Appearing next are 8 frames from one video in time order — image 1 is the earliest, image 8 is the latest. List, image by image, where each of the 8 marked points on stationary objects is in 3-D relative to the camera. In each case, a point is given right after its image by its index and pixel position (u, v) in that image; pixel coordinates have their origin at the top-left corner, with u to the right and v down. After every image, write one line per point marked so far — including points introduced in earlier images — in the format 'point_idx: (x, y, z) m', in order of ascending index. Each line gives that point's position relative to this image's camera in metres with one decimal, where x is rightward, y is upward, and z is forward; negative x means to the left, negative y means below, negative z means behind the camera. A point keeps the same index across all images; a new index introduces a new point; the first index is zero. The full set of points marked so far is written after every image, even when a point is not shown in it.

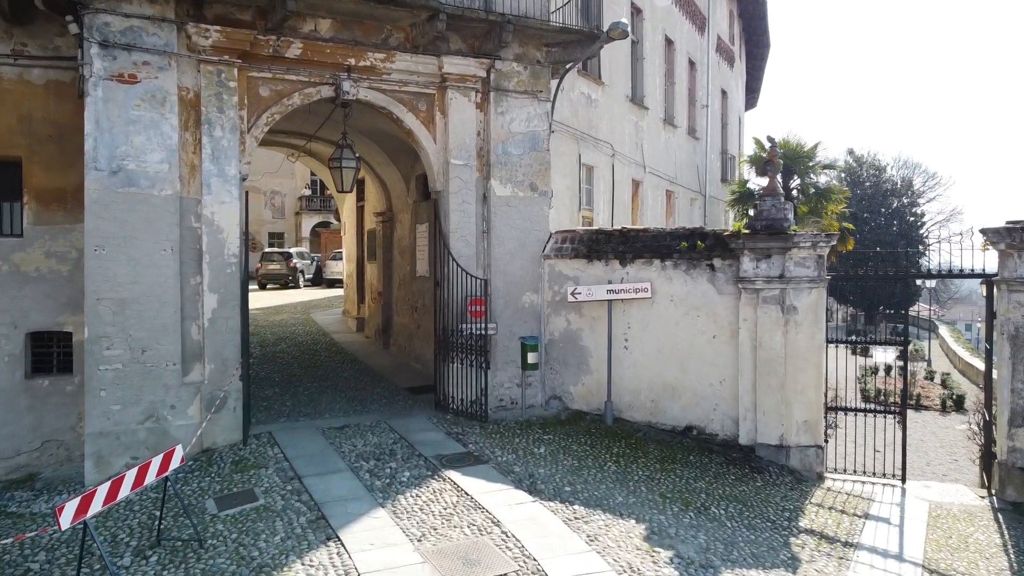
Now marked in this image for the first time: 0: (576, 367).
0: (+0.7, -0.8, +8.5) m
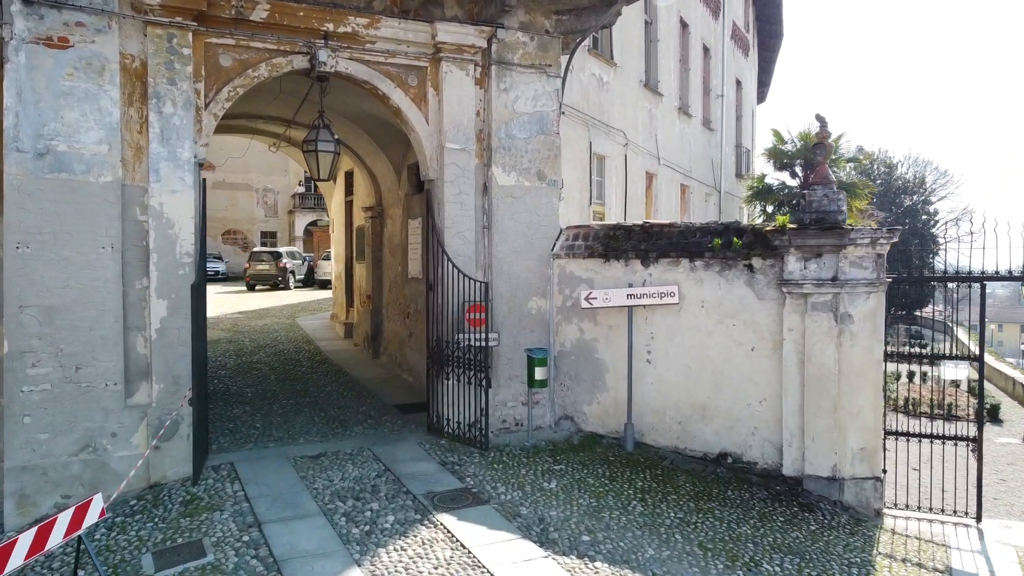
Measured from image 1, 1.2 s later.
0: (+0.7, -0.9, +7.3) m
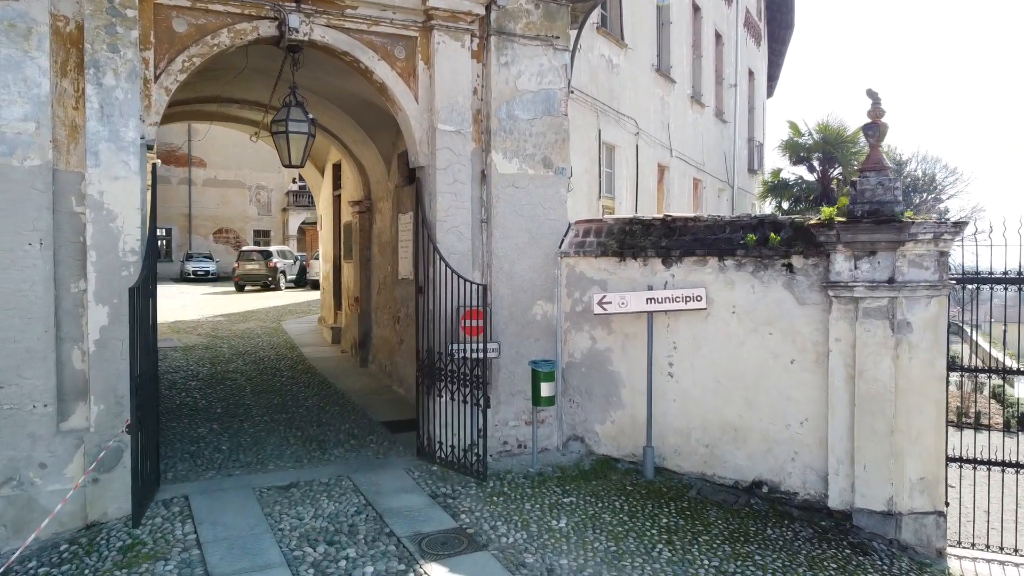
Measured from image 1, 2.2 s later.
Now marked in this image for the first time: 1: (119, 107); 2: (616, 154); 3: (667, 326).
0: (+0.7, -0.9, +6.4) m
1: (-2.5, +1.1, +5.1) m
2: (+1.2, +1.6, +9.8) m
3: (+1.2, -0.3, +6.2) m
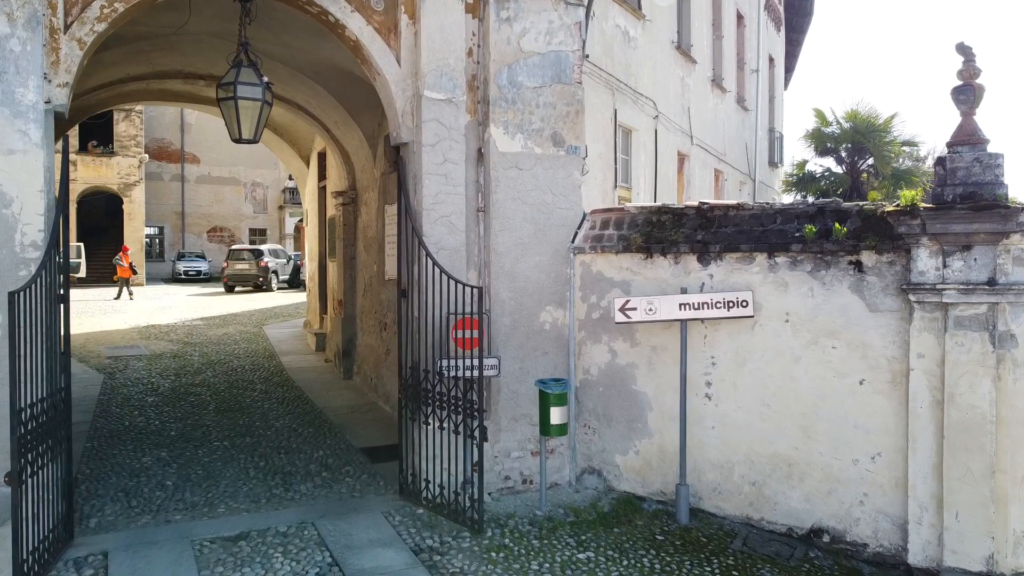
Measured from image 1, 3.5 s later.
0: (+0.7, -0.9, +5.3) m
1: (-2.5, +1.1, +4.1) m
2: (+1.3, +1.6, +8.7) m
3: (+1.2, -0.3, +5.1) m
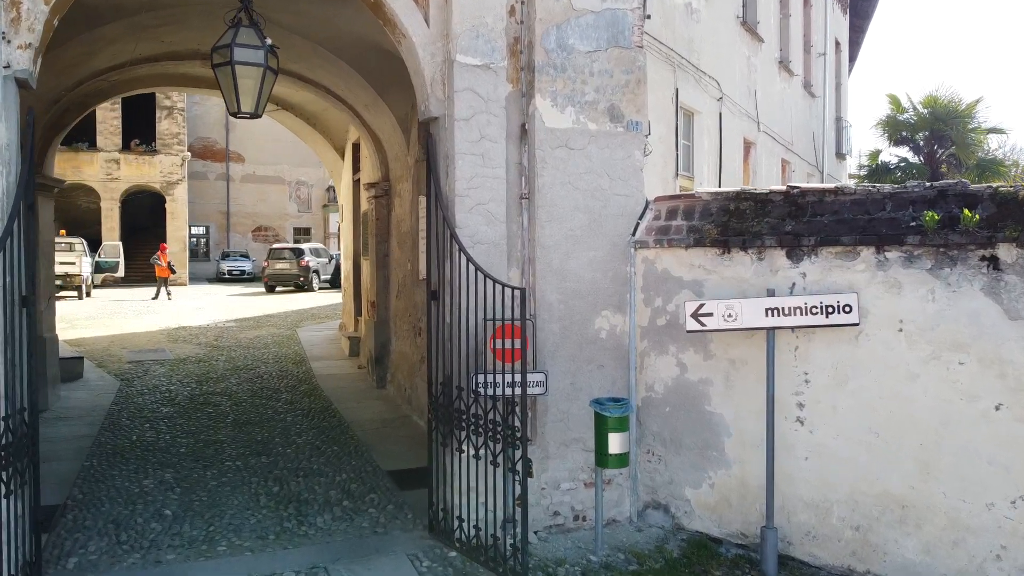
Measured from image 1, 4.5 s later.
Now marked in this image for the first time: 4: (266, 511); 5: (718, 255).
0: (+1.0, -0.9, +4.5) m
1: (-2.3, +1.1, +3.4) m
2: (+1.7, +1.6, +7.8) m
3: (+1.5, -0.3, +4.2) m
4: (-1.4, -1.3, +4.7) m
5: (+1.1, +0.2, +4.4) m
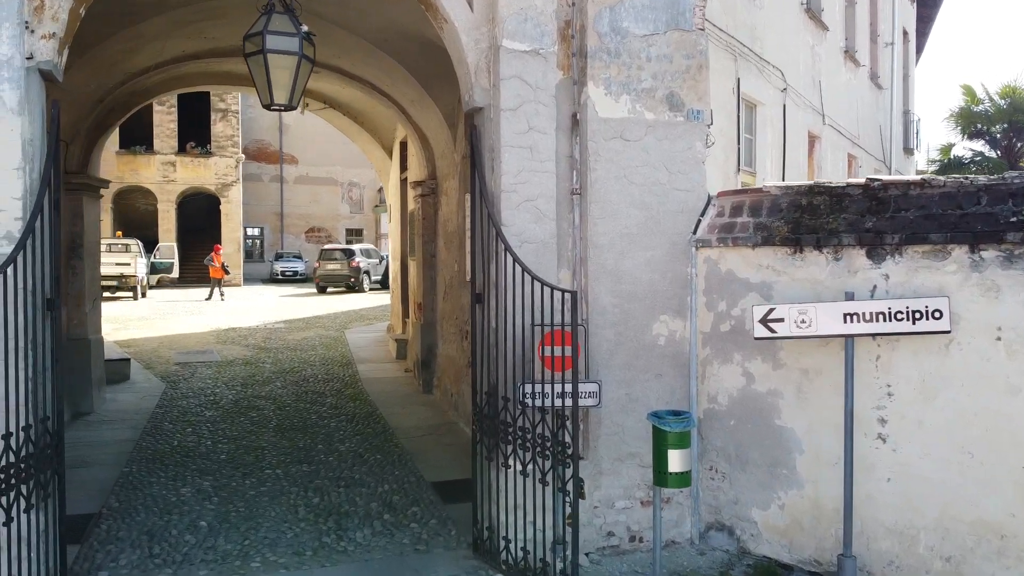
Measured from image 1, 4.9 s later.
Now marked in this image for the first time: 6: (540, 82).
0: (+1.3, -0.9, +4.1) m
1: (-2.1, +1.1, +3.2) m
2: (+2.2, +1.6, +7.3) m
3: (+1.7, -0.3, +3.8) m
4: (-1.2, -1.3, +4.5) m
5: (+1.4, +0.2, +4.0) m
6: (+0.1, +1.0, +4.0) m
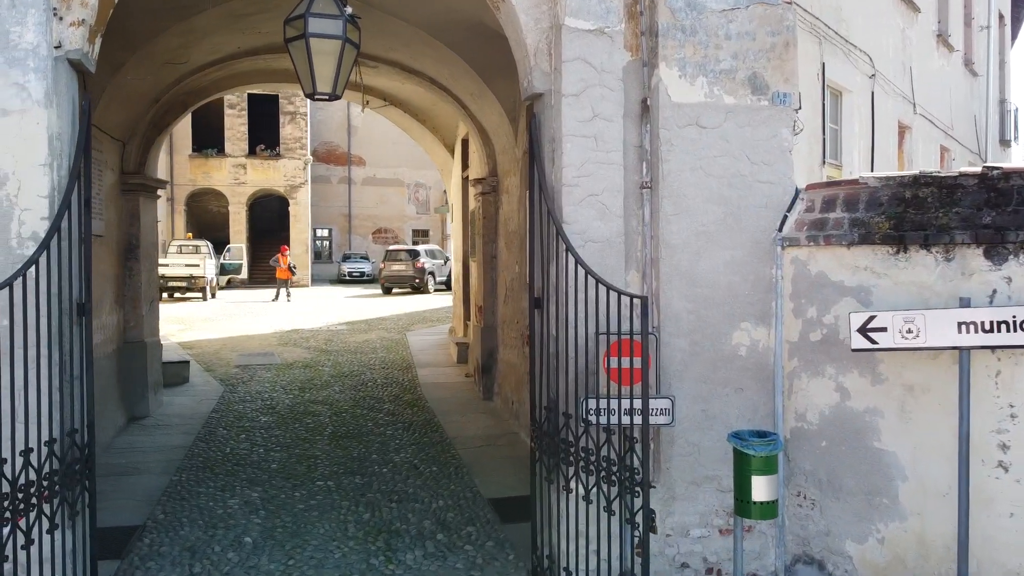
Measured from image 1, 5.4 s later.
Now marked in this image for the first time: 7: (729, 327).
0: (+1.5, -0.9, +3.6) m
1: (-1.9, +1.1, +3.0) m
2: (+2.8, +1.5, +6.8) m
3: (+2.0, -0.4, +3.3) m
4: (-0.8, -1.3, +4.2) m
5: (+1.6, +0.1, +3.5) m
6: (+0.4, +1.0, +3.6) m
7: (+1.0, -0.2, +3.7) m
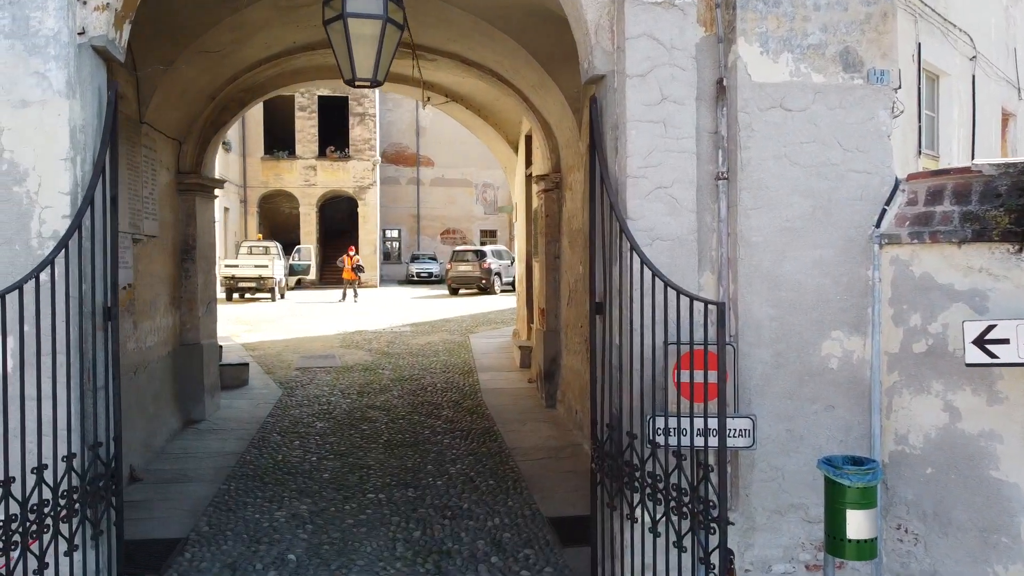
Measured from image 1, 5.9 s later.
0: (+1.8, -1.0, +3.1) m
1: (-1.7, +1.1, +2.8) m
2: (+3.3, +1.5, +6.2) m
3: (+2.2, -0.4, +2.8) m
4: (-0.5, -1.3, +3.9) m
5: (+1.9, +0.1, +3.0) m
6: (+0.7, +1.0, +3.3) m
7: (+1.2, -0.2, +3.3) m
